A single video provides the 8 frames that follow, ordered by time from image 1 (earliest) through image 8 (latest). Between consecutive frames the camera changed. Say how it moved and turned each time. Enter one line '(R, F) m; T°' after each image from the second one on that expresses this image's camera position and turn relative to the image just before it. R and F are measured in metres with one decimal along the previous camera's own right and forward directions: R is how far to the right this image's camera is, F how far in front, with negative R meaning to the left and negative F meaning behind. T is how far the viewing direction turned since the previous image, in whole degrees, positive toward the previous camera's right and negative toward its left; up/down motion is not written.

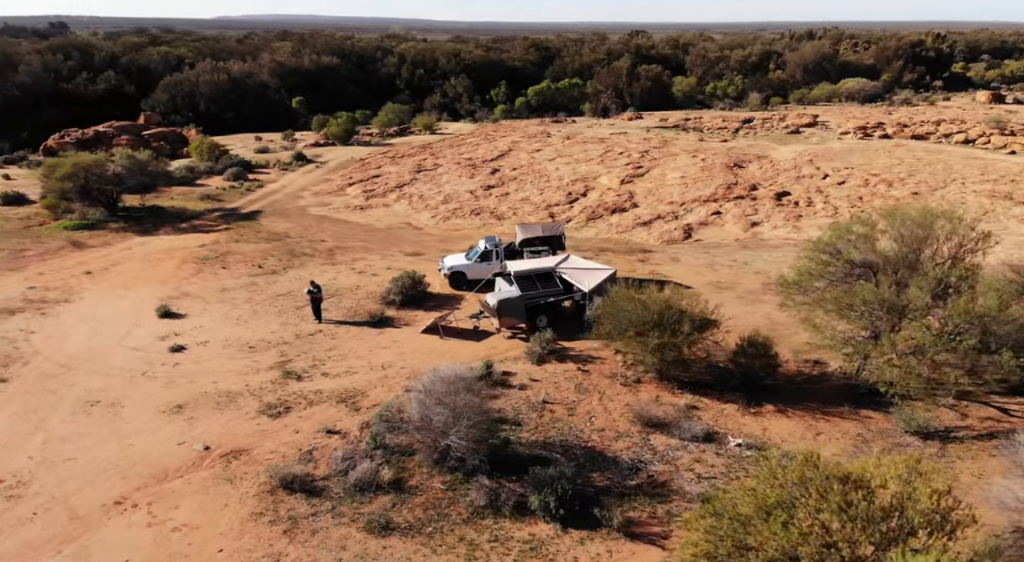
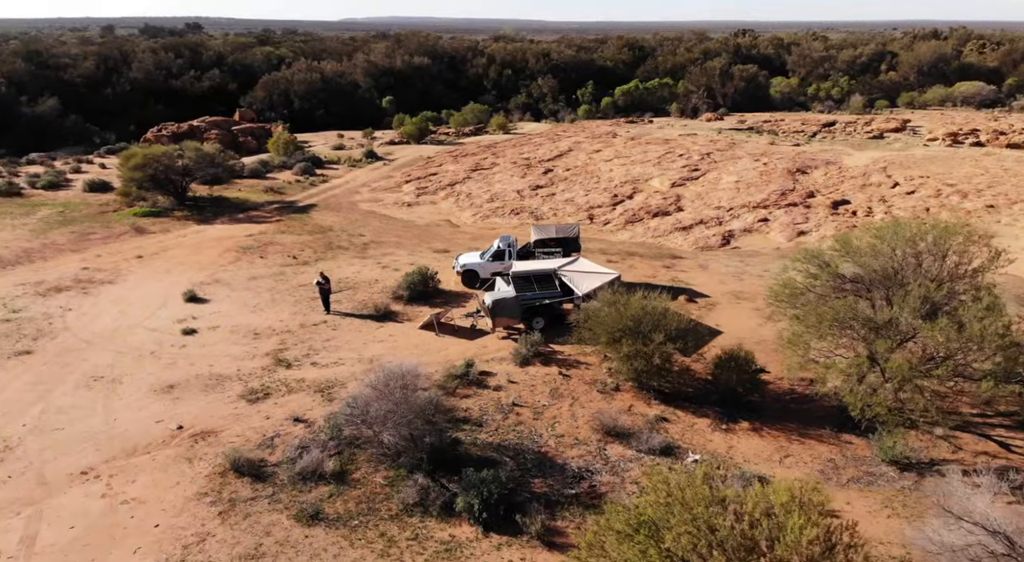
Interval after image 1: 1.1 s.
(+2.5, +0.3) m; -8°
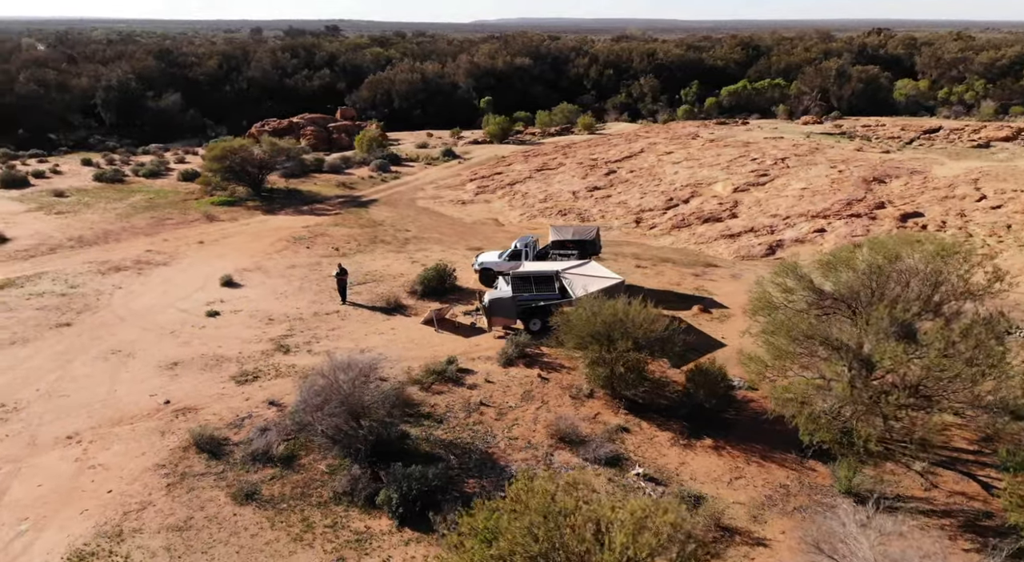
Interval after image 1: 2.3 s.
(+2.7, +0.3) m; -9°
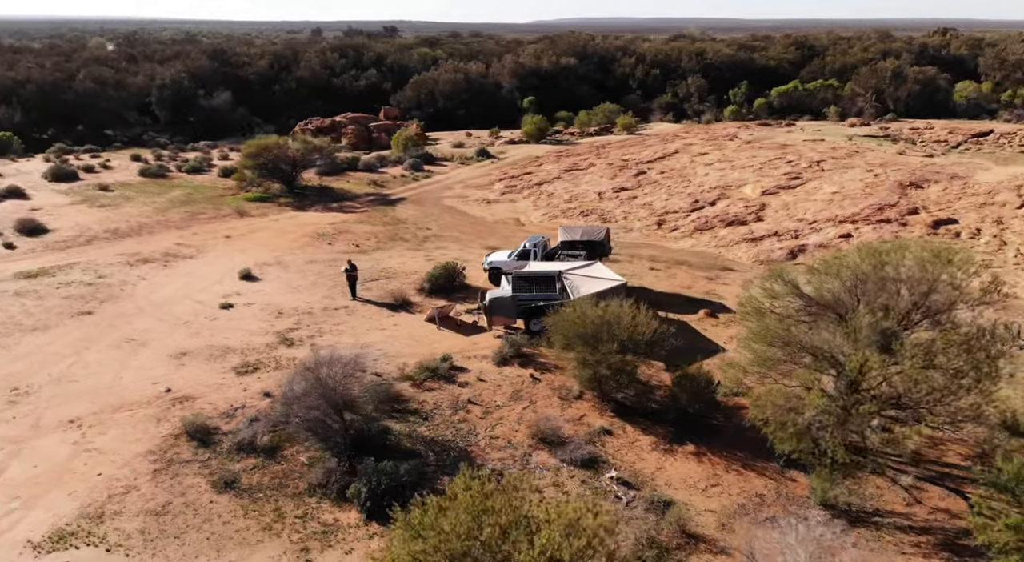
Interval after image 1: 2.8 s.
(+1.2, 0.0) m; -4°
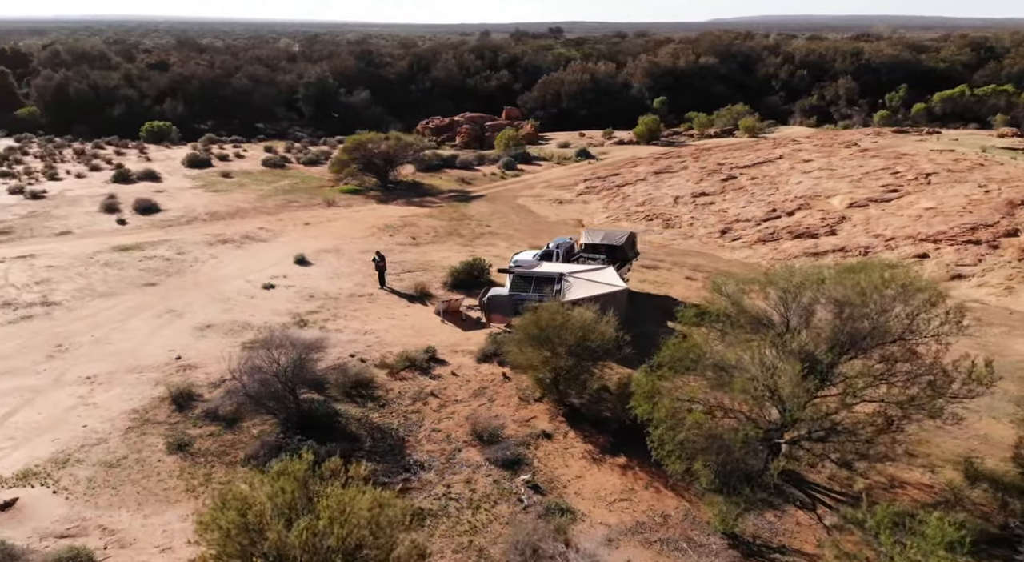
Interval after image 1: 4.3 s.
(+3.6, +0.3) m; -11°
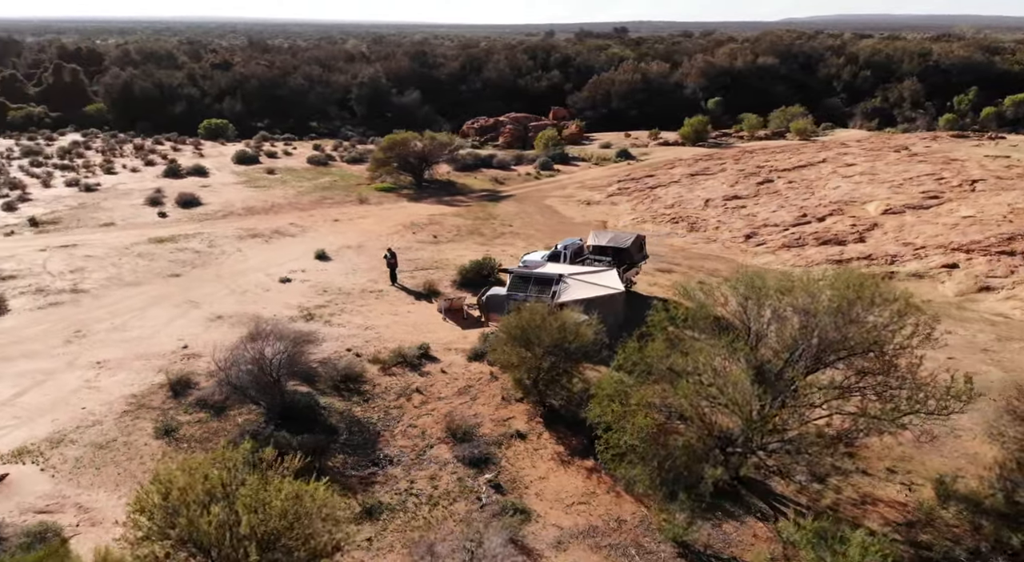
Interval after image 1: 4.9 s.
(+1.5, 0.0) m; -5°
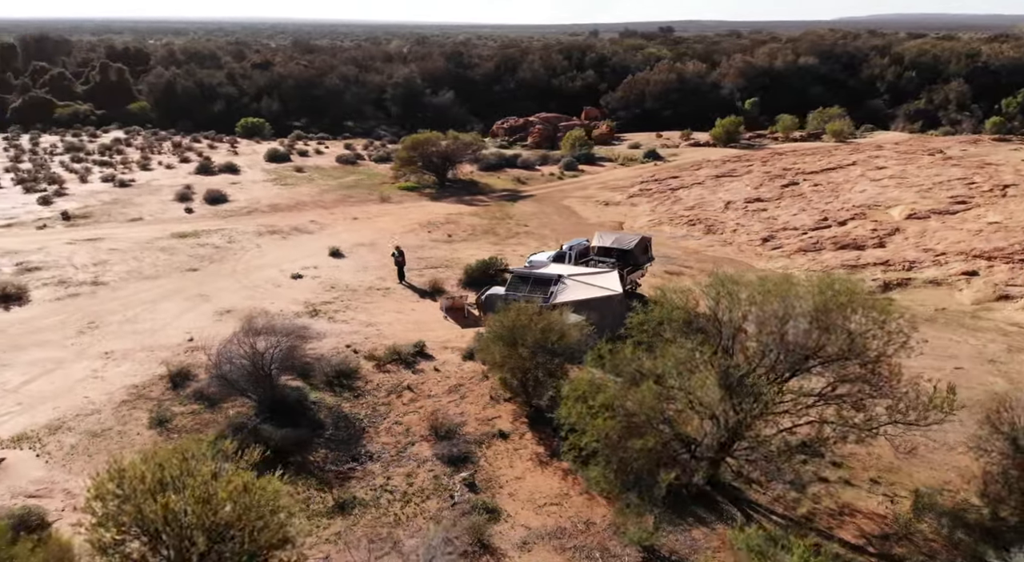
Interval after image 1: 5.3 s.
(+1.0, 0.0) m; -3°
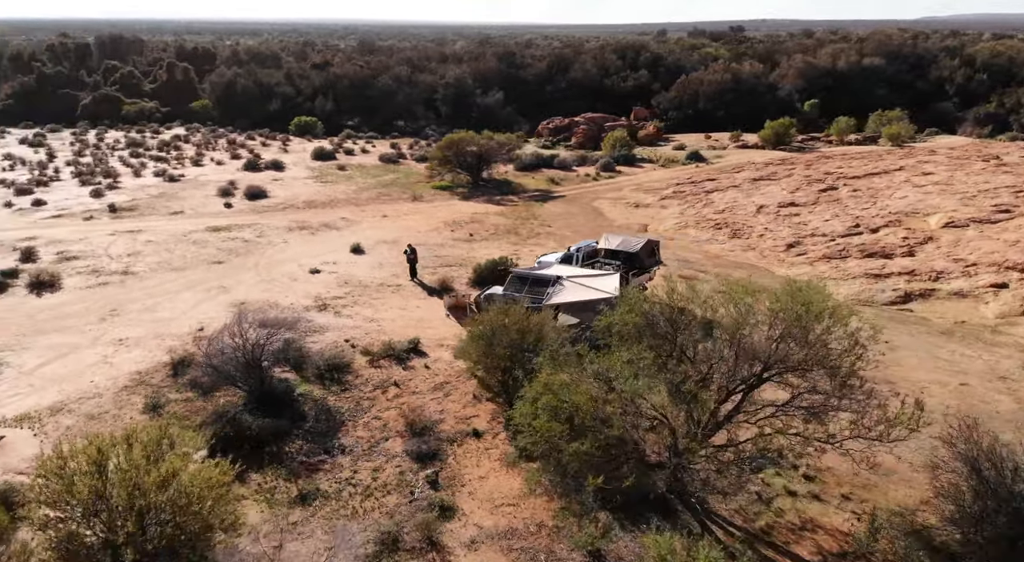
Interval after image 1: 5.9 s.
(+1.5, 0.0) m; -5°
